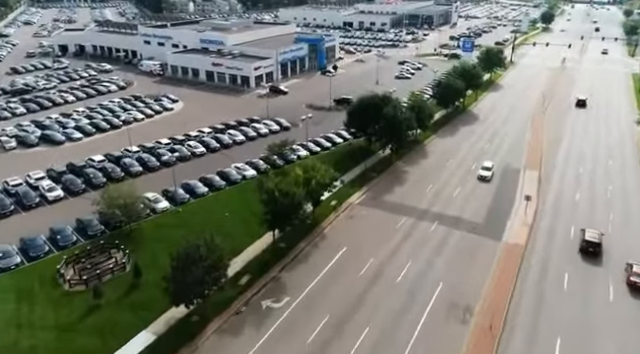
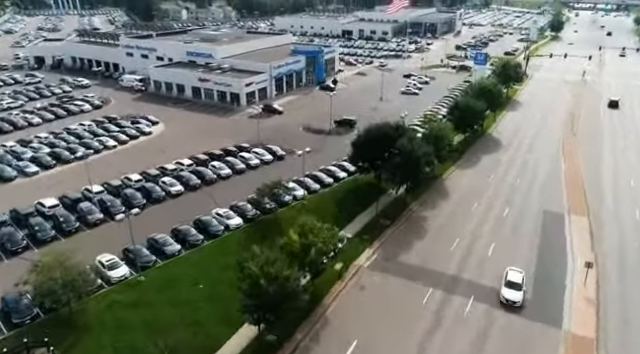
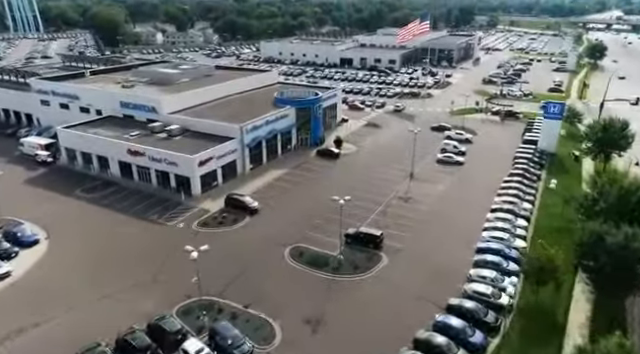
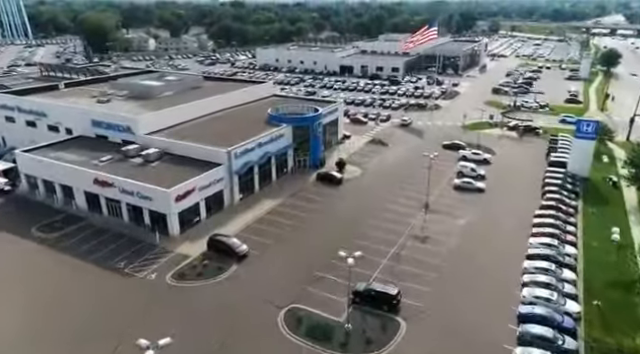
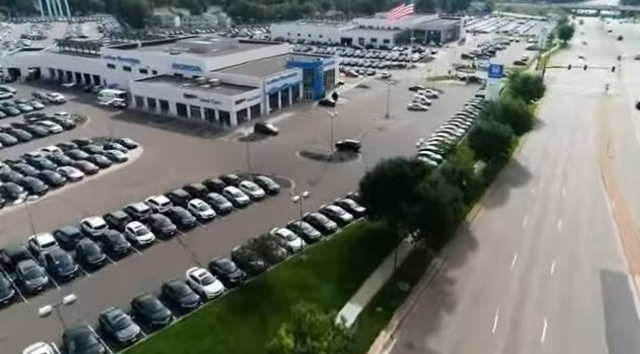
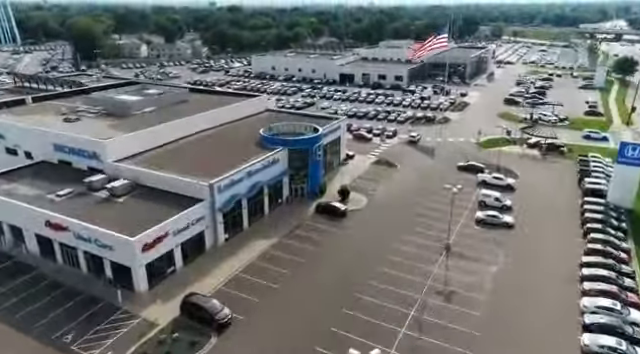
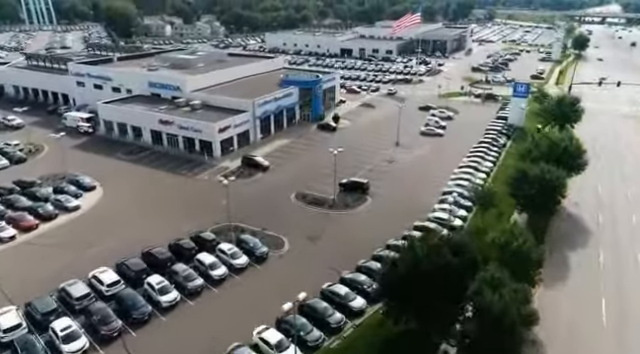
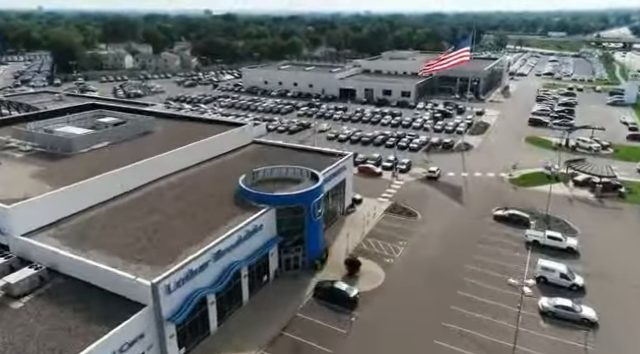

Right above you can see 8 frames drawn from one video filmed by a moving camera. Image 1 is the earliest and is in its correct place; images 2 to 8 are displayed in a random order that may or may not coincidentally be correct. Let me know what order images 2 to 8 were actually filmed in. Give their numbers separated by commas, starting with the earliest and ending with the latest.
2, 5, 7, 3, 4, 6, 8
